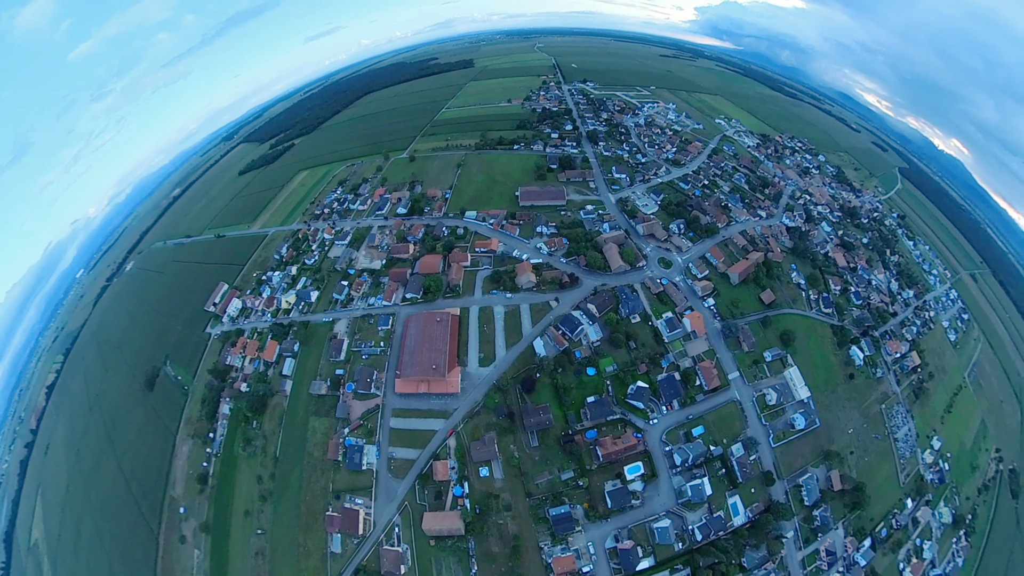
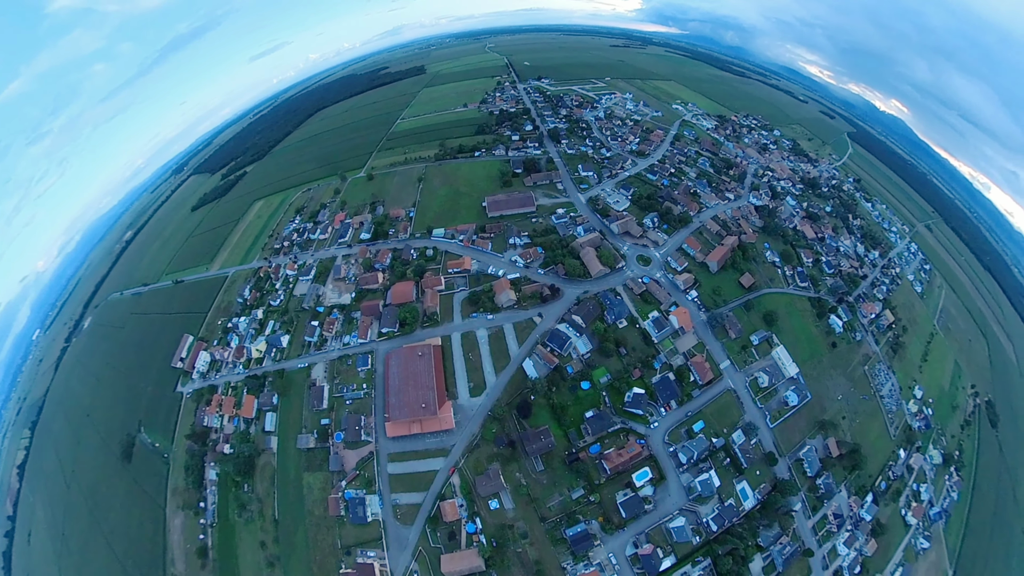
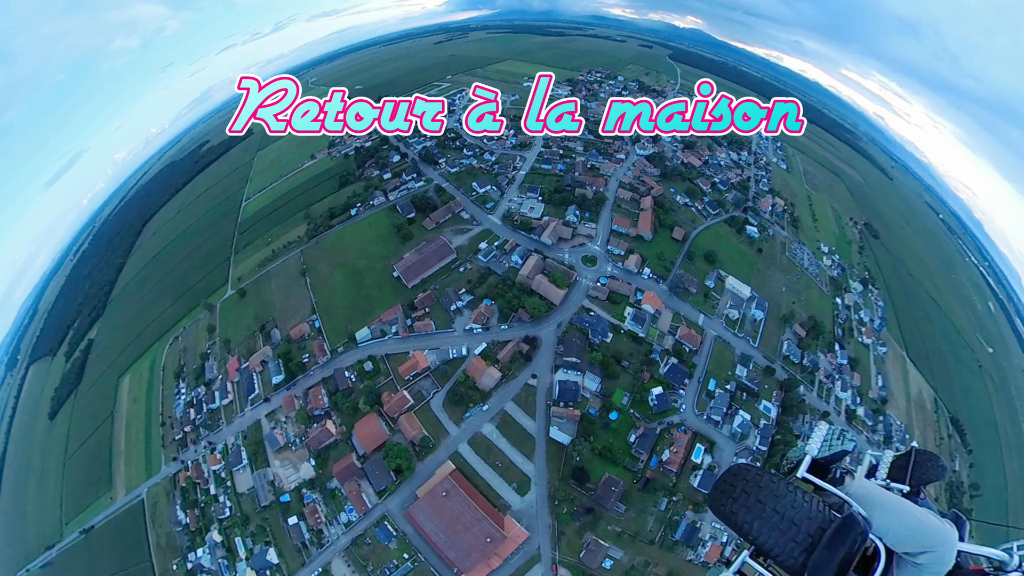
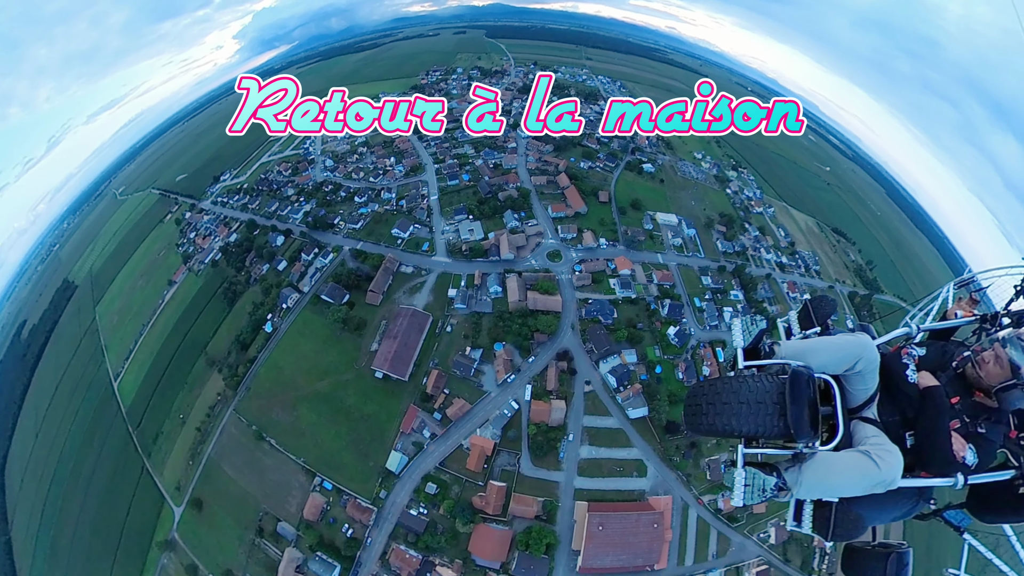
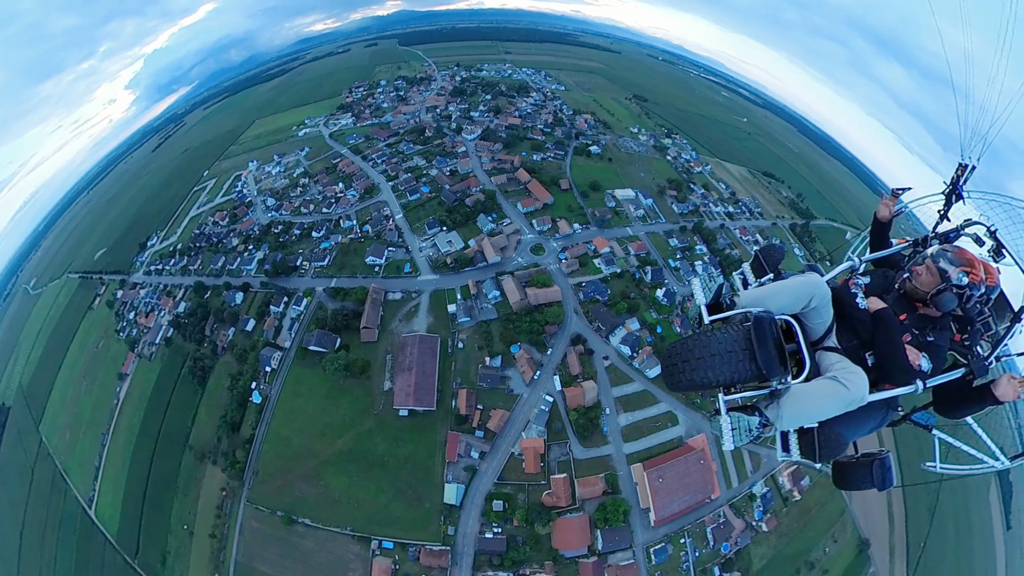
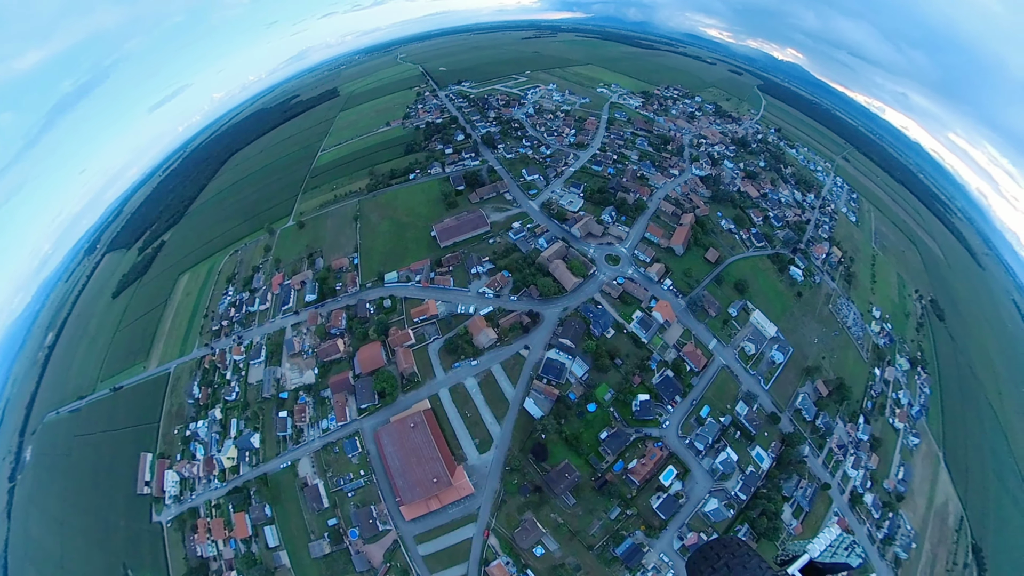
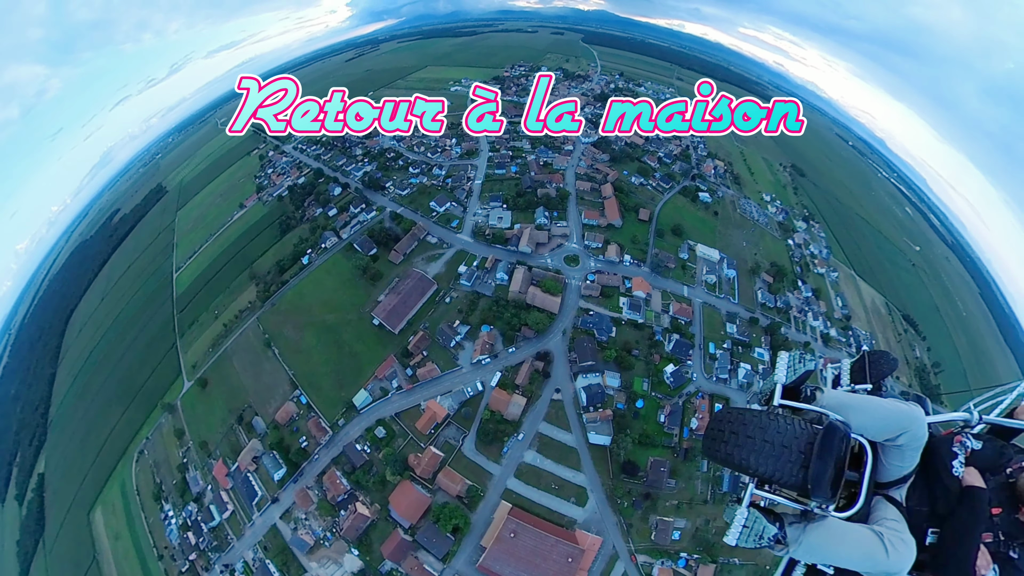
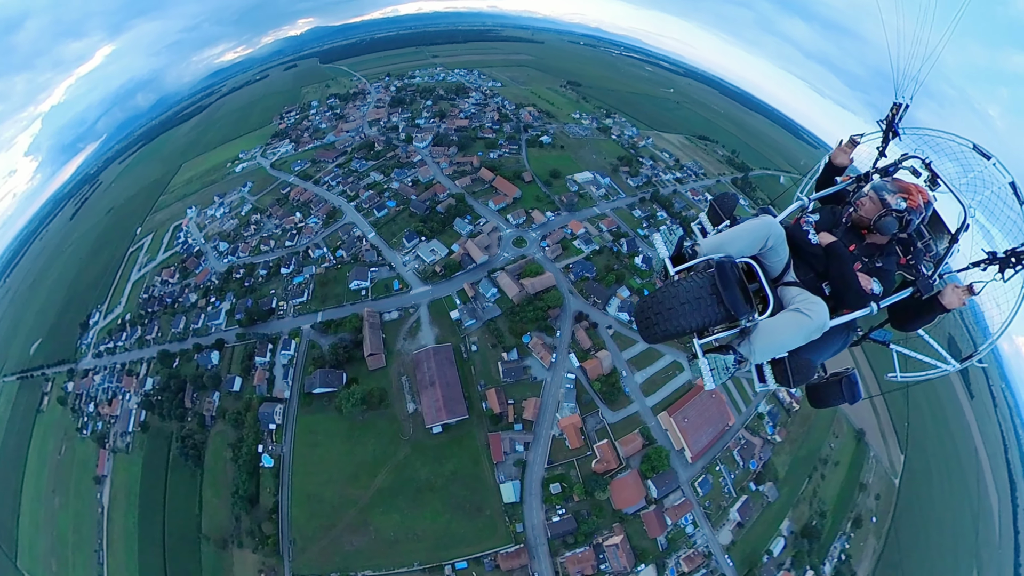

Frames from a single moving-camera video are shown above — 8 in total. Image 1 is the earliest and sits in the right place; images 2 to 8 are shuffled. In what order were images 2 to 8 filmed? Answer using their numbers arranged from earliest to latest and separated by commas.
2, 6, 3, 7, 4, 5, 8
